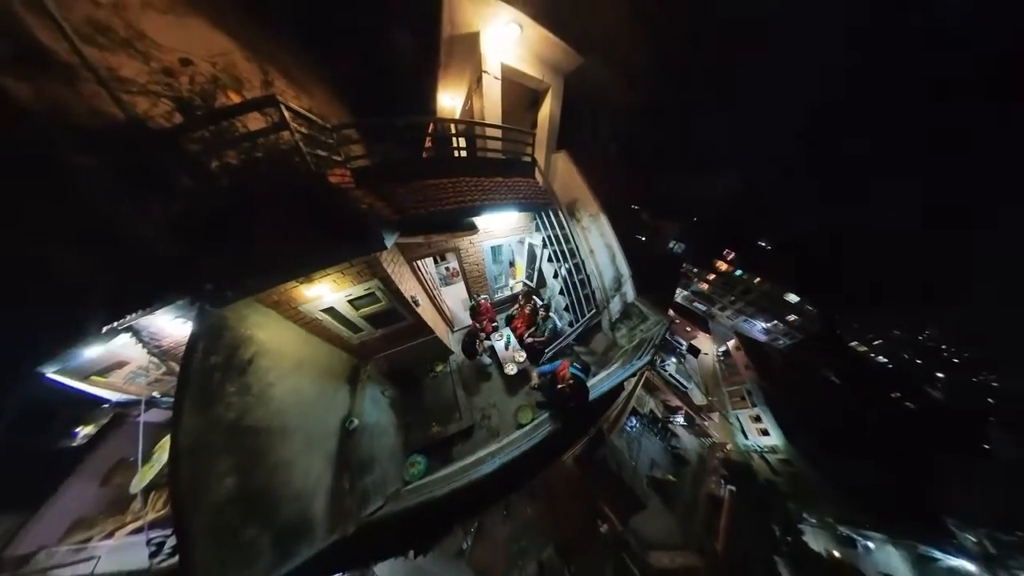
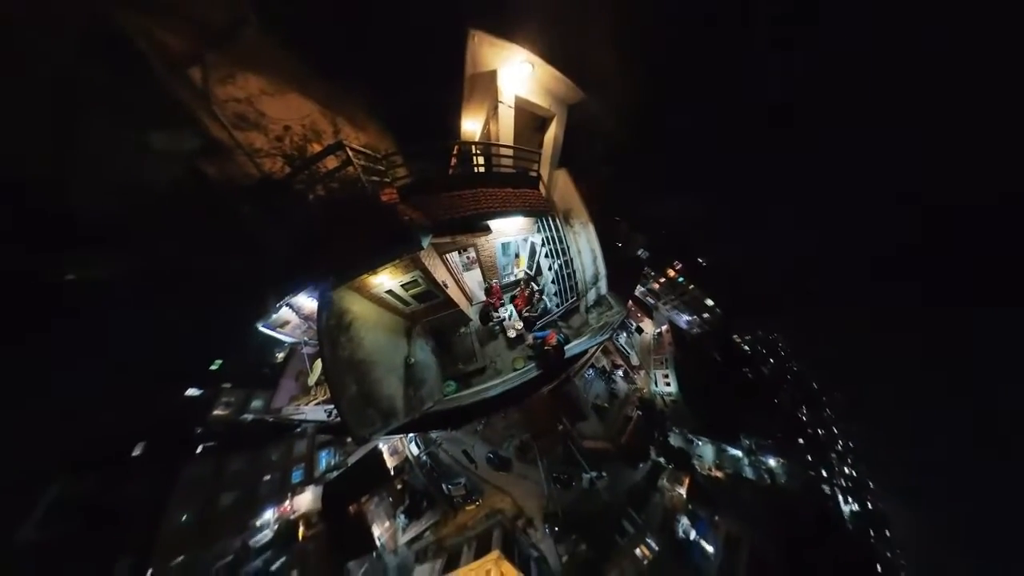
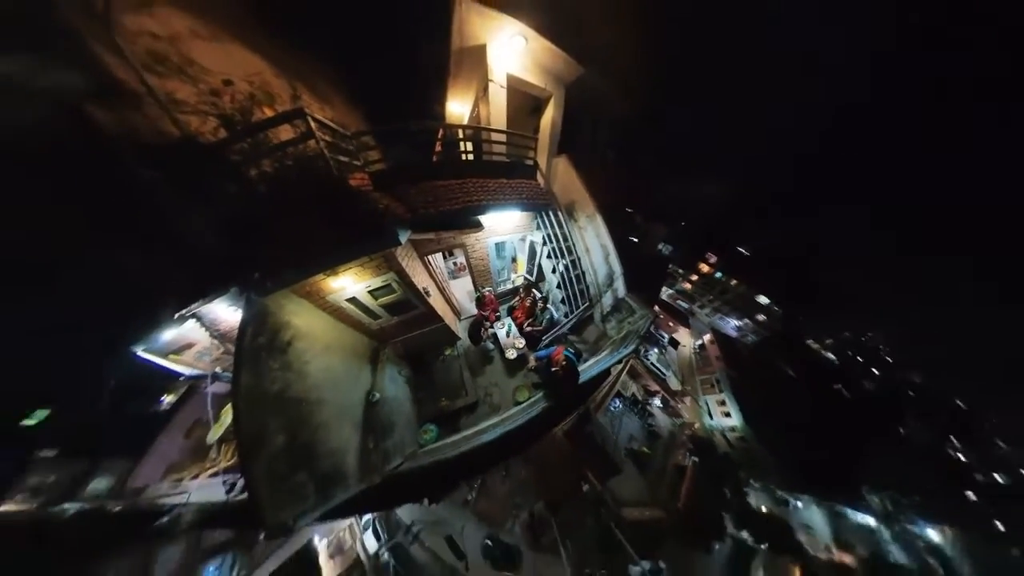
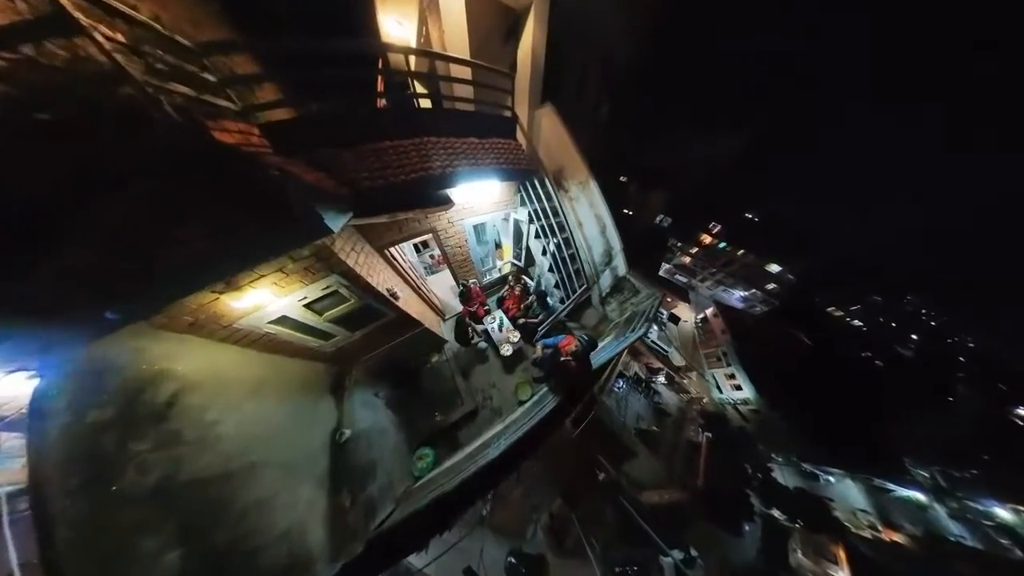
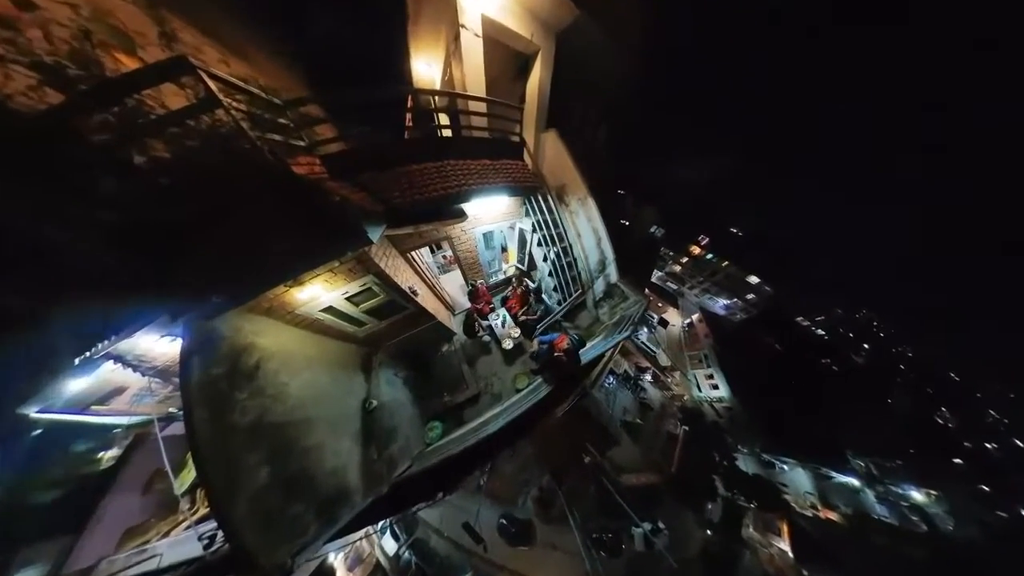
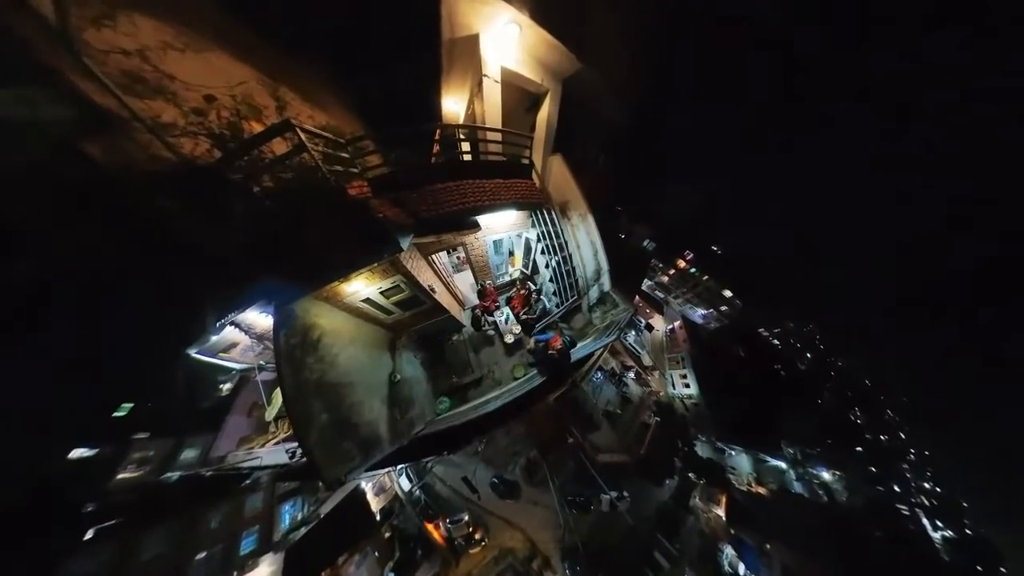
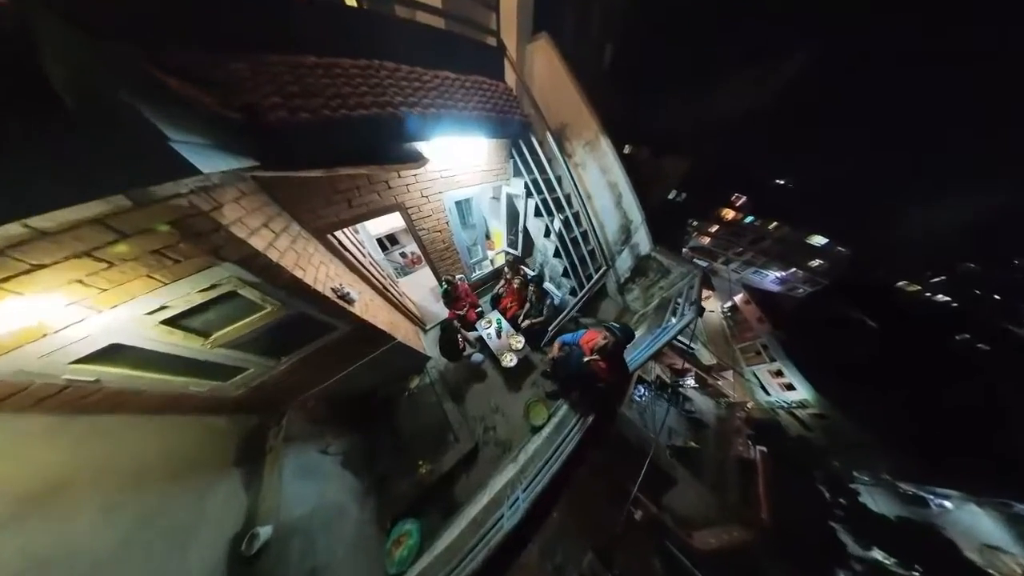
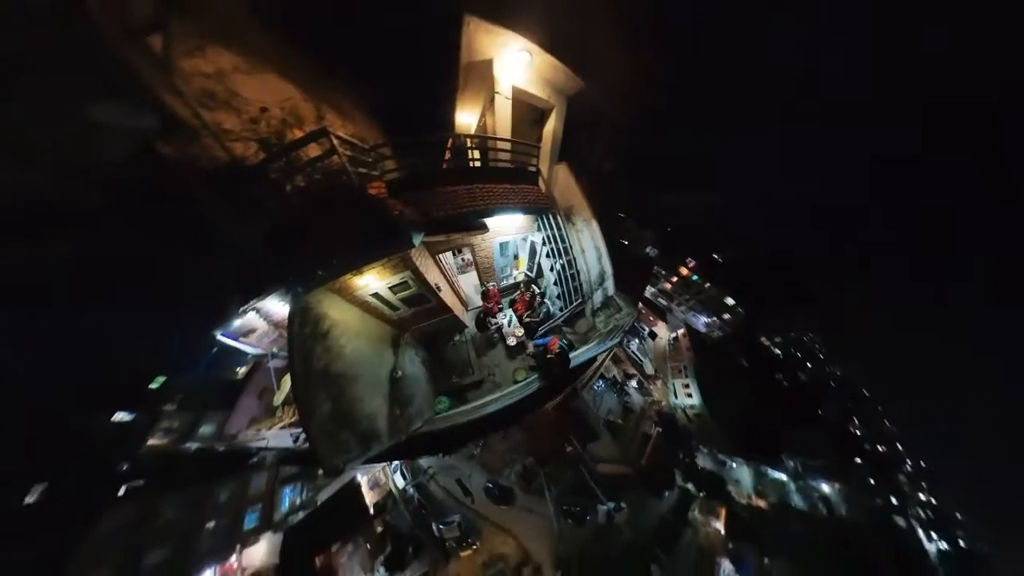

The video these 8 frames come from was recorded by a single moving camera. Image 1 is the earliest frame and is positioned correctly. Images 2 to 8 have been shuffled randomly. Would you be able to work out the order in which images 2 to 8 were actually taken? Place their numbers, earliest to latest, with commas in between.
3, 8, 2, 6, 5, 4, 7
